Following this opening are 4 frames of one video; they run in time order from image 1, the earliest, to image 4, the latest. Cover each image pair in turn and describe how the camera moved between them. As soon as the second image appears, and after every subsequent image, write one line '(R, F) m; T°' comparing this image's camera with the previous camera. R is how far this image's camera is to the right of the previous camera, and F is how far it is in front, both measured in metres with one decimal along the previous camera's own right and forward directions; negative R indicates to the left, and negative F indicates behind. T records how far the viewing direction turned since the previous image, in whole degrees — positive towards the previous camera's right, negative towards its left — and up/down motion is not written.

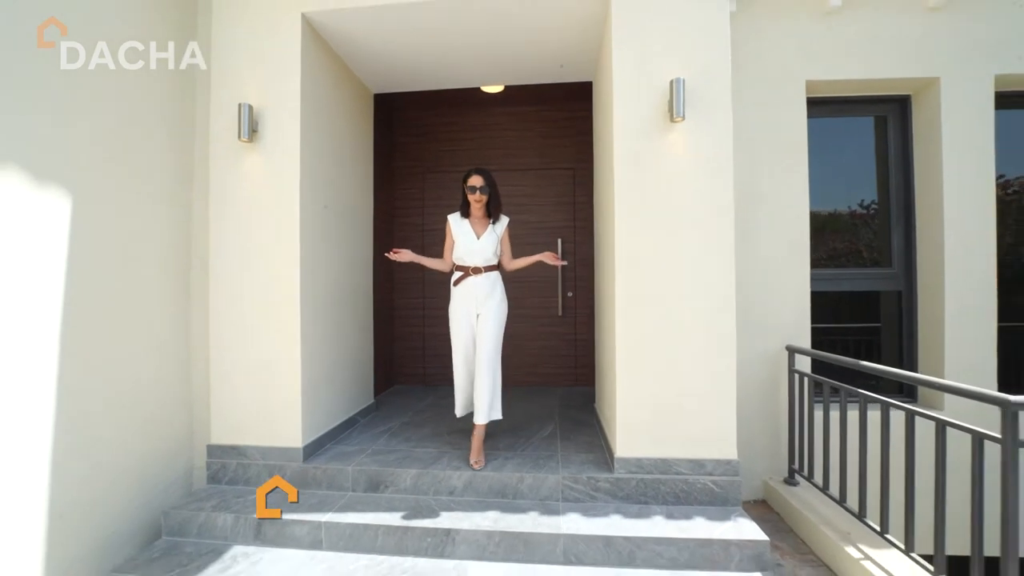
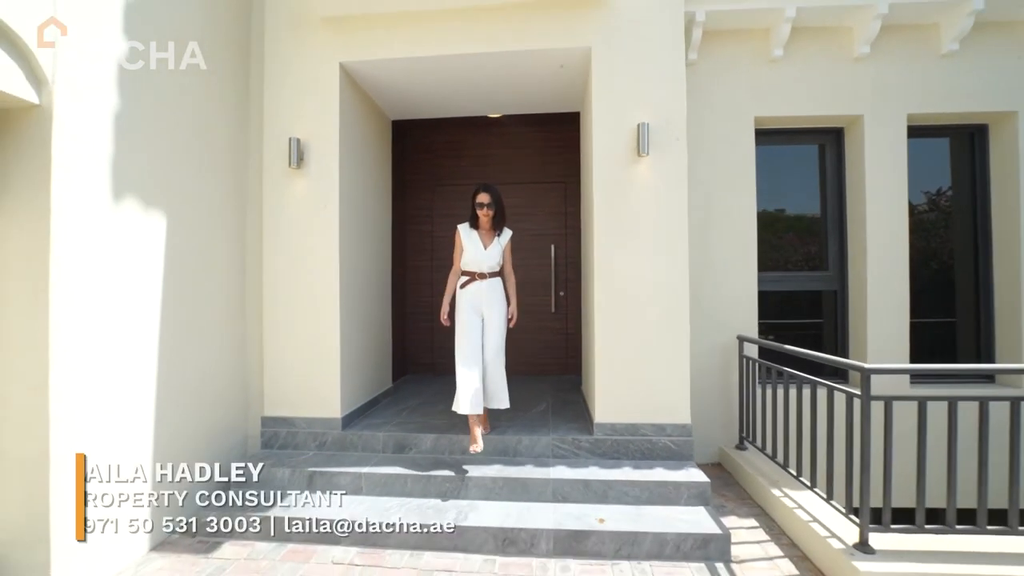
(0.0, -0.6) m; +1°
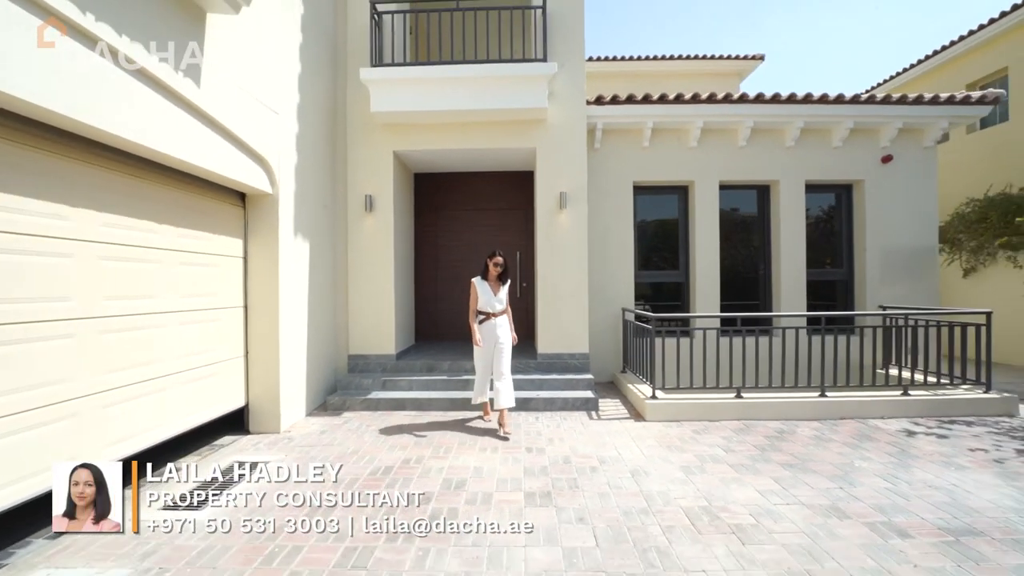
(-0.1, -2.6) m; +3°
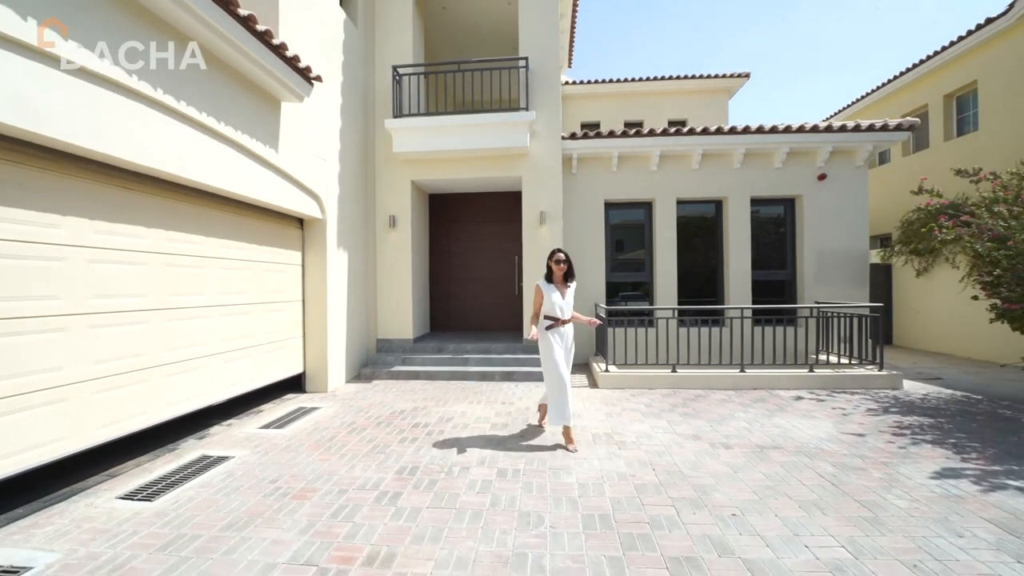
(+0.6, -1.5) m; -4°
